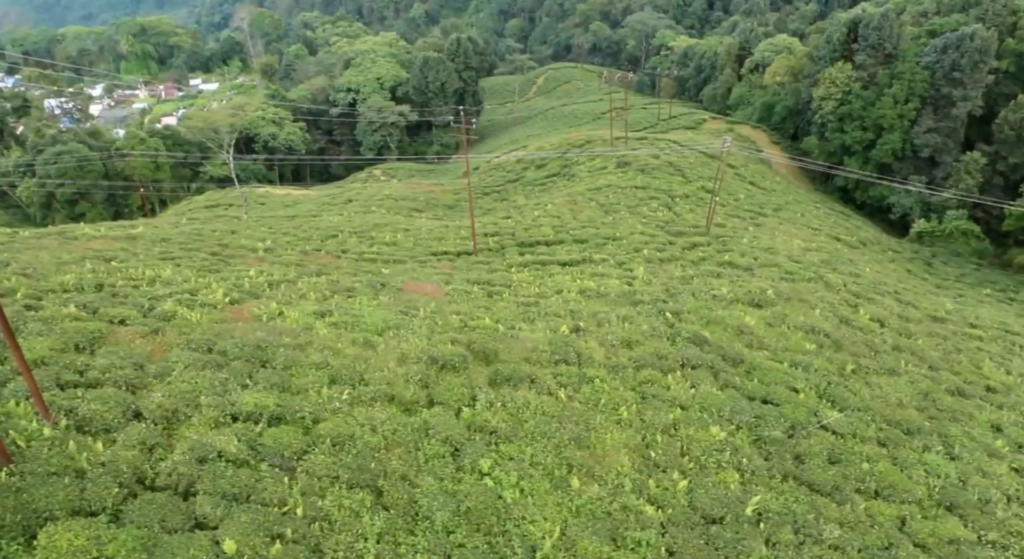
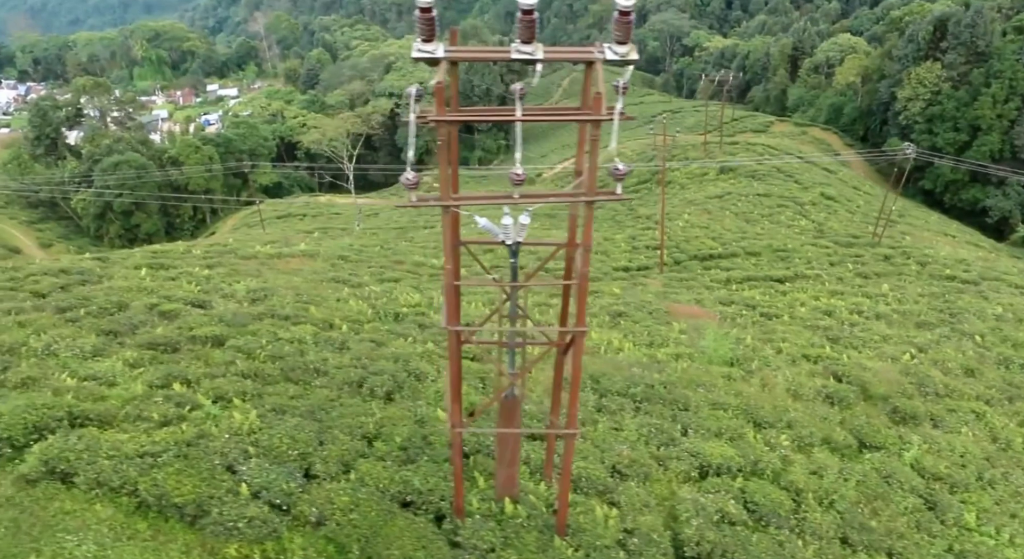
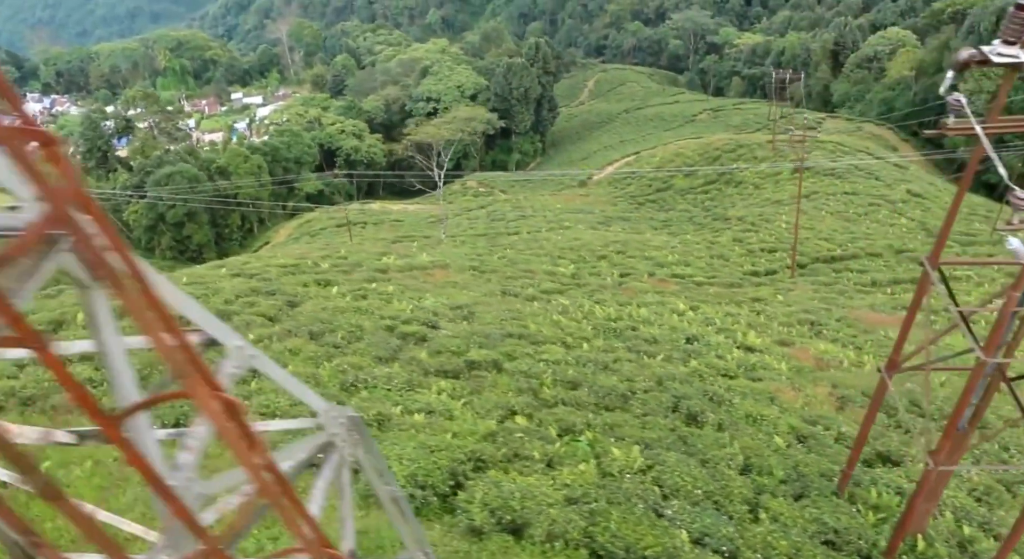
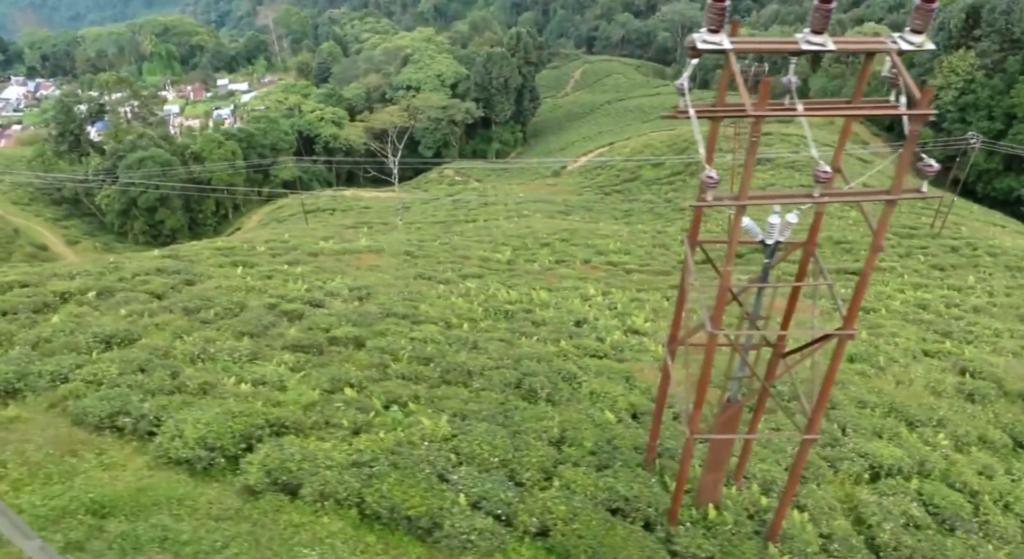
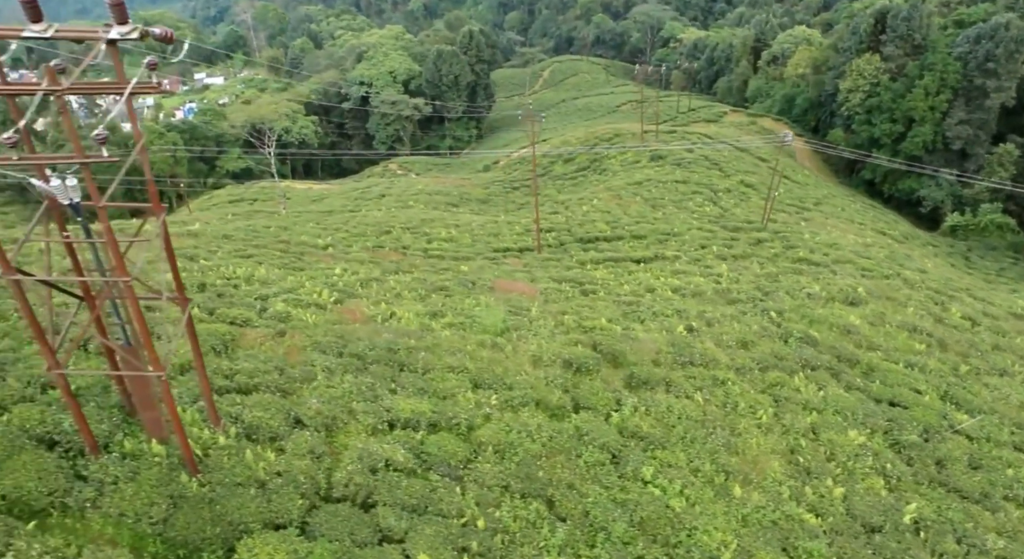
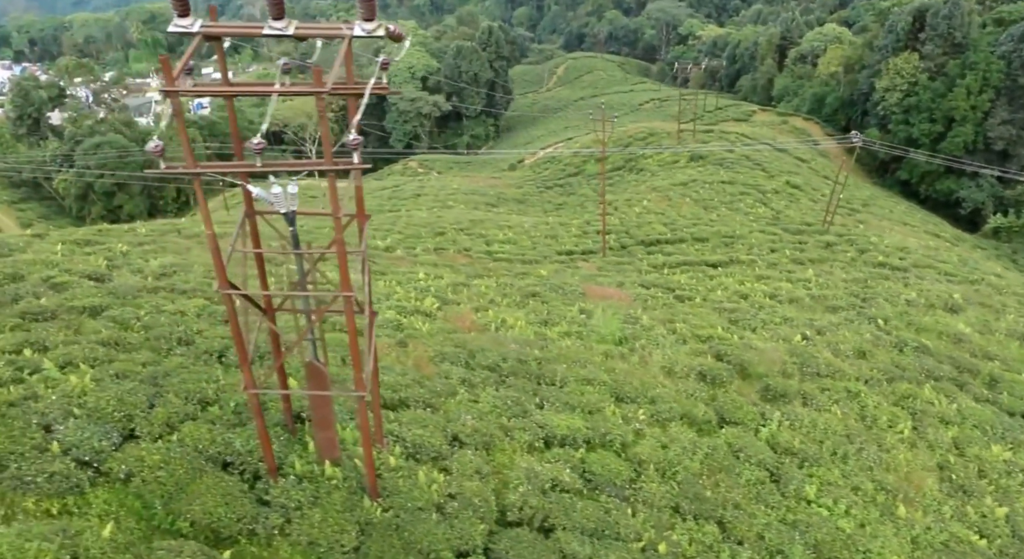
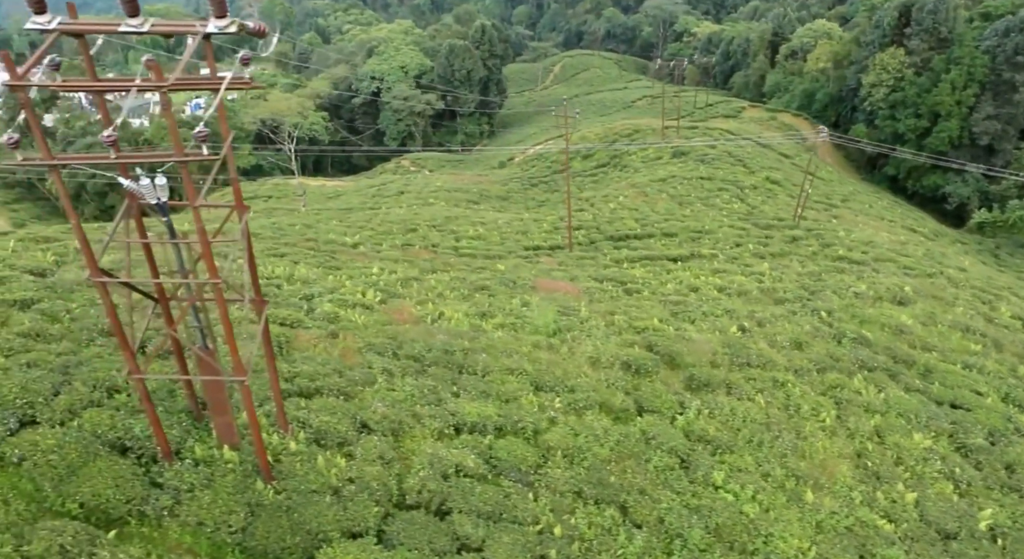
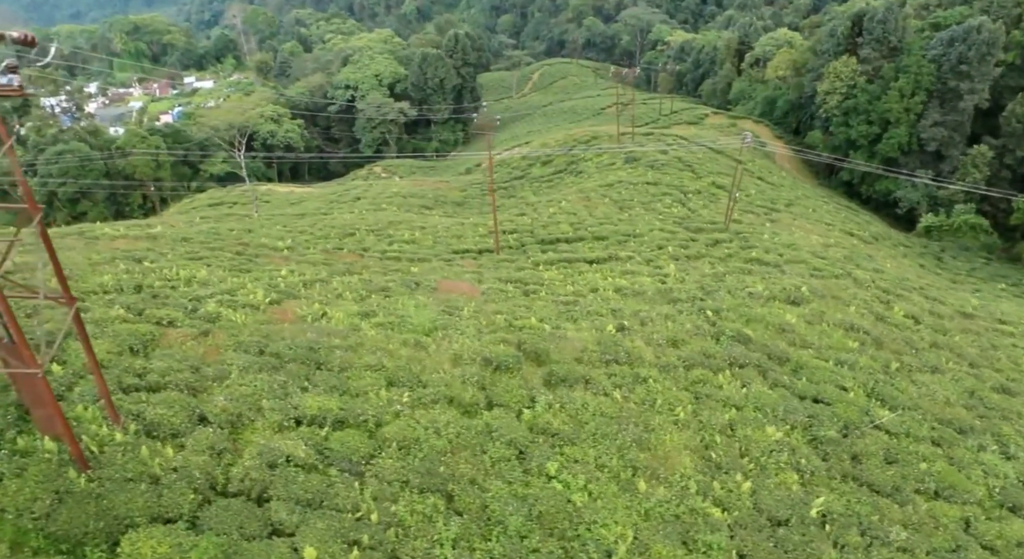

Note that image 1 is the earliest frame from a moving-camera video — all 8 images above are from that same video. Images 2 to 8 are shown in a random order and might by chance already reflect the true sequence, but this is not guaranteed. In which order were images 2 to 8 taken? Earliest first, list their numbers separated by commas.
8, 5, 7, 6, 2, 4, 3
